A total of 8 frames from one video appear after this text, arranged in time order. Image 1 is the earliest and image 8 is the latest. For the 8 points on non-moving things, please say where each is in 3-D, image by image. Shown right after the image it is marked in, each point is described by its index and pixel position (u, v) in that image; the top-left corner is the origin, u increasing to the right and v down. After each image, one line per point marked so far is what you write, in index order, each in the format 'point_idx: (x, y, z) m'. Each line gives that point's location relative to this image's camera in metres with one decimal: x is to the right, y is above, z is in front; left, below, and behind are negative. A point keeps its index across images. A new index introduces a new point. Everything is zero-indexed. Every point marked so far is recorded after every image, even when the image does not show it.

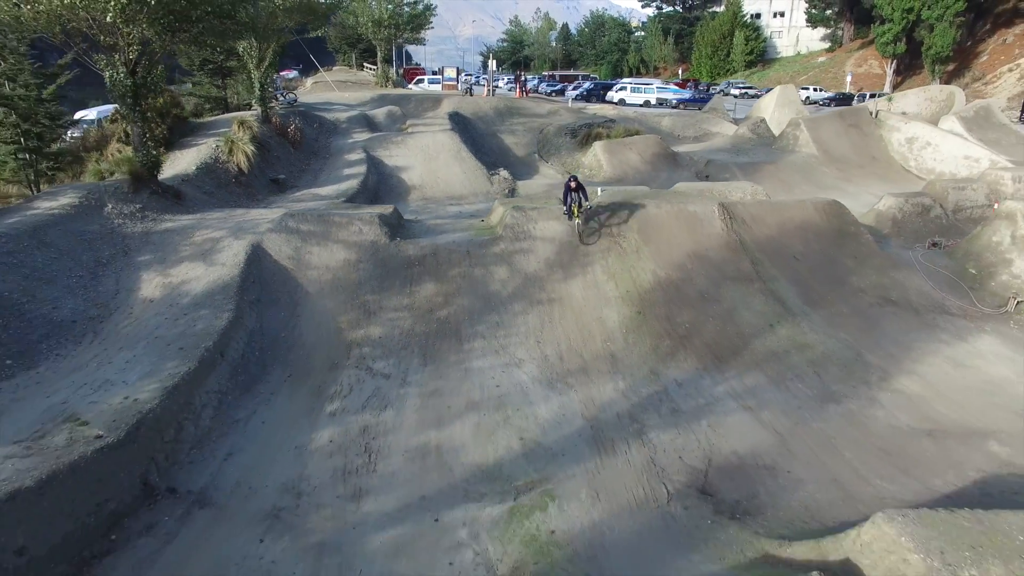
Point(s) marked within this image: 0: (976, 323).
0: (+6.2, -0.5, +9.2) m
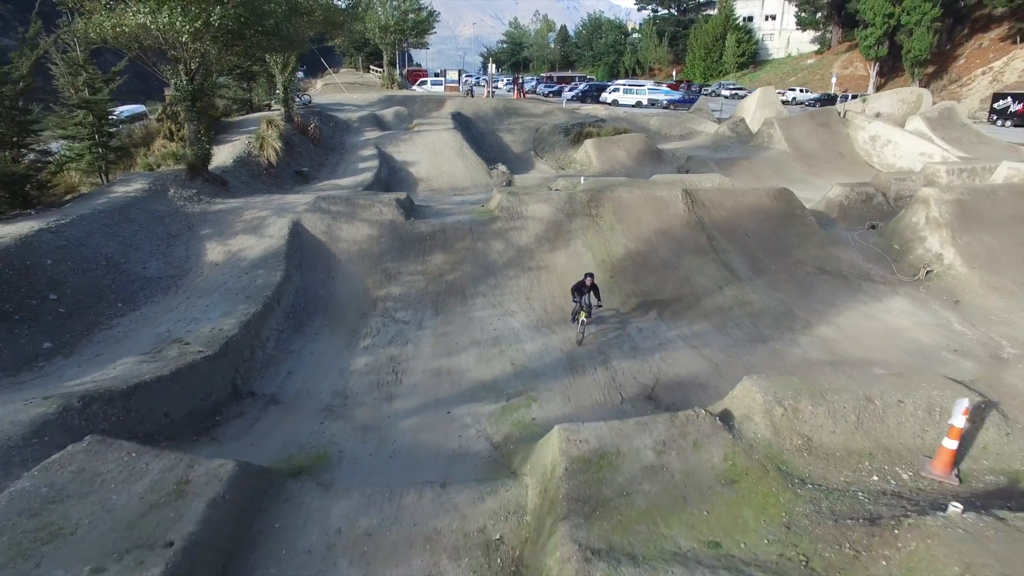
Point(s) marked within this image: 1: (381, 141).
0: (+6.1, 0.0, +11.0) m
1: (-3.6, +4.0, +18.8) m
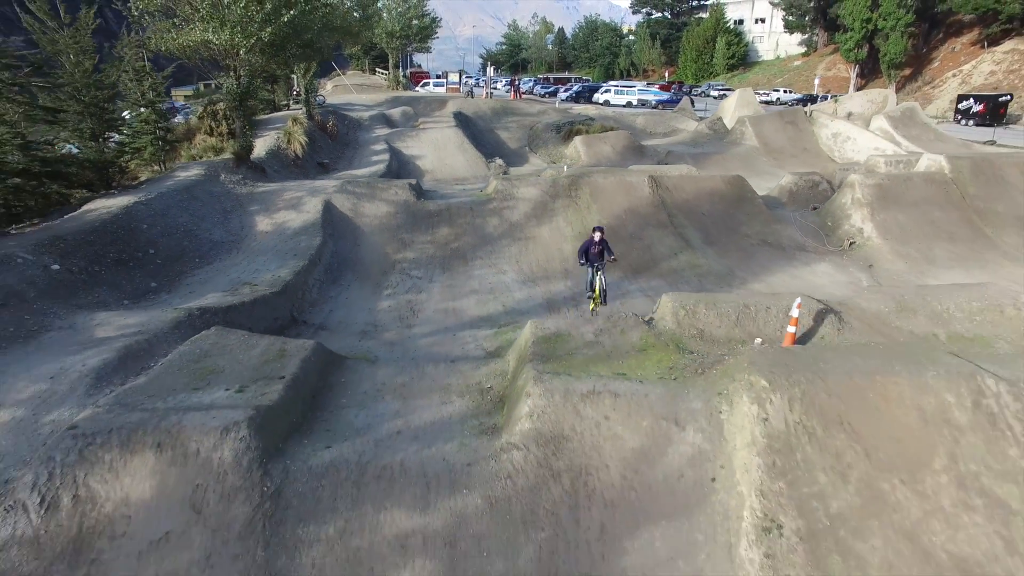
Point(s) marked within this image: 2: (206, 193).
0: (+6.0, +0.6, +13.3) m
1: (-3.7, +4.6, +21.0) m
2: (-5.5, +1.7, +12.4) m
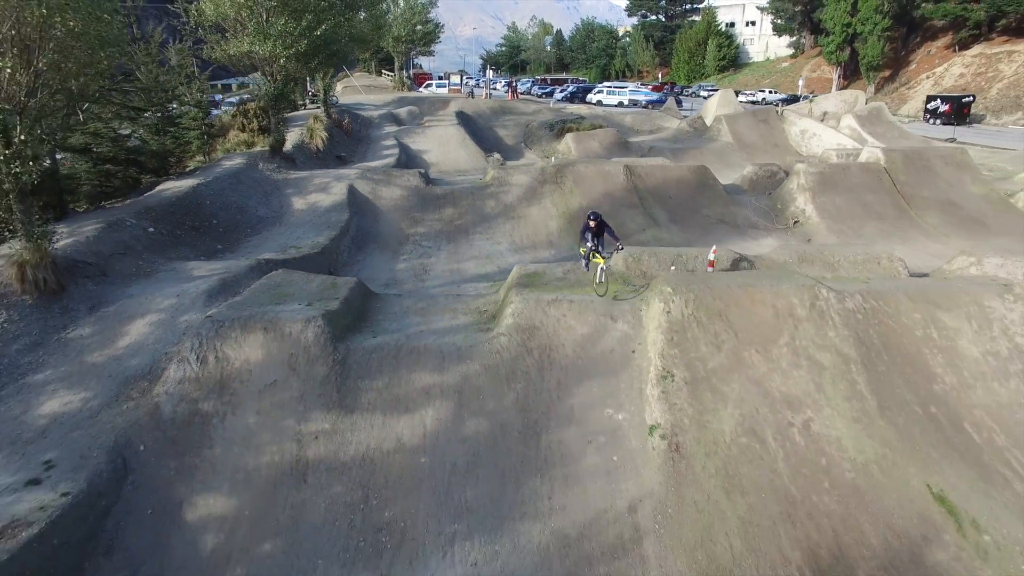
0: (+5.9, +1.3, +15.7) m
1: (-3.8, +5.2, +23.4) m
2: (-5.6, +2.4, +14.7) m
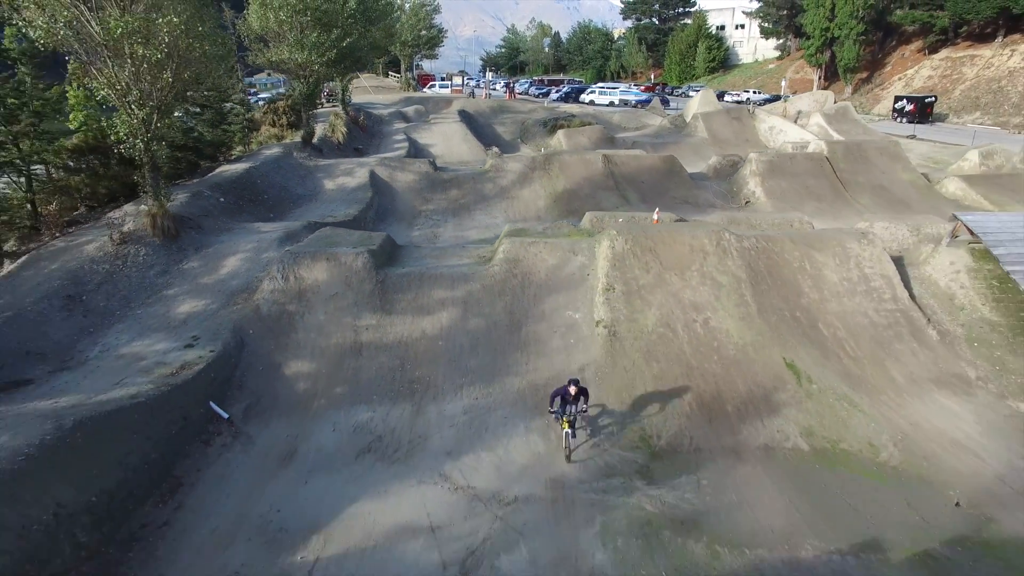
0: (+5.7, +2.1, +18.5) m
1: (-4.0, +6.1, +26.3) m
2: (-5.7, +3.2, +17.6) m
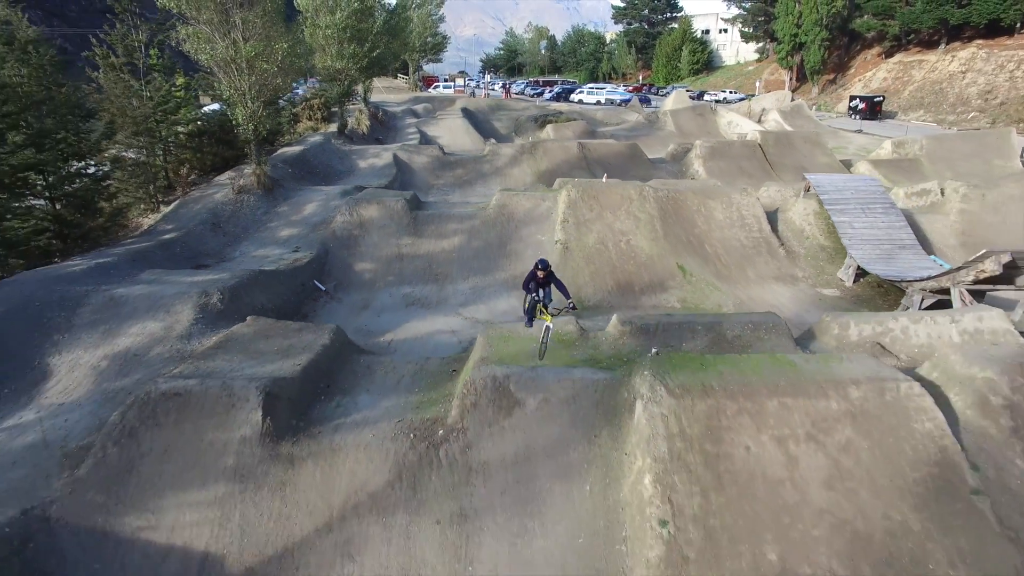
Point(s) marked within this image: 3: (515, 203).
0: (+5.5, +3.5, +23.4) m
1: (-4.2, +7.4, +31.1) m
2: (-6.0, +4.6, +22.5) m
3: (+0.1, +1.8, +14.9) m
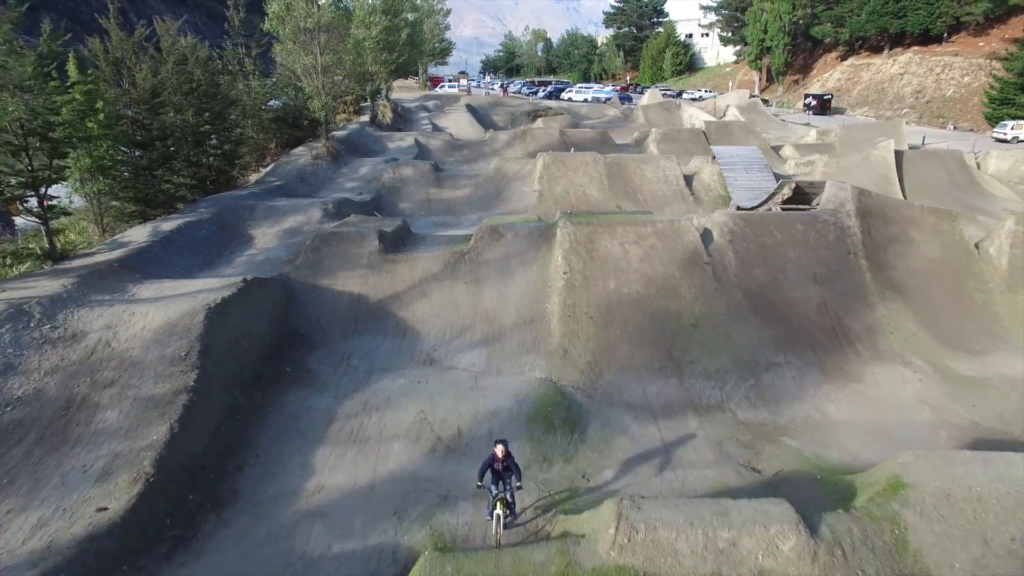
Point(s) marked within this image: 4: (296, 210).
0: (+5.3, +5.4, +29.9) m
1: (-4.4, +9.4, +37.7) m
2: (-6.2, +6.5, +29.0) m
3: (-0.1, +3.8, +21.4) m
4: (-4.7, +1.7, +15.1) m
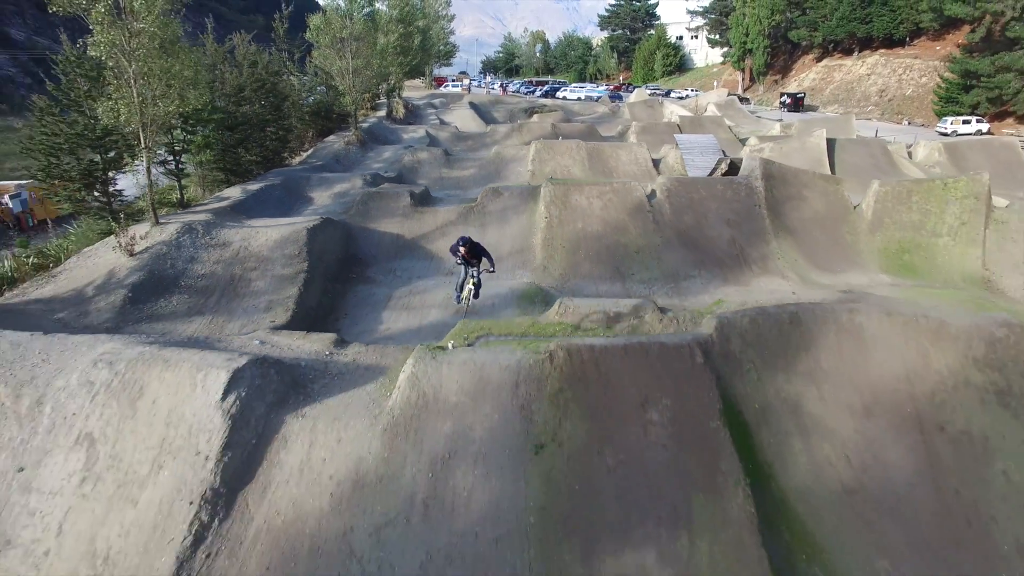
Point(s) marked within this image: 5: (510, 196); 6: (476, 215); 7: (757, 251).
0: (+5.2, +6.8, +34.4) m
1: (-4.5, +10.8, +42.2) m
2: (-6.3, +7.9, +33.5) m
3: (-0.2, +5.2, +25.9) m
4: (-4.8, +3.1, +19.6) m
5: (-0.1, +2.3, +16.9) m
6: (-0.9, +1.8, +16.6) m
7: (+5.6, +0.9, +15.7) m
